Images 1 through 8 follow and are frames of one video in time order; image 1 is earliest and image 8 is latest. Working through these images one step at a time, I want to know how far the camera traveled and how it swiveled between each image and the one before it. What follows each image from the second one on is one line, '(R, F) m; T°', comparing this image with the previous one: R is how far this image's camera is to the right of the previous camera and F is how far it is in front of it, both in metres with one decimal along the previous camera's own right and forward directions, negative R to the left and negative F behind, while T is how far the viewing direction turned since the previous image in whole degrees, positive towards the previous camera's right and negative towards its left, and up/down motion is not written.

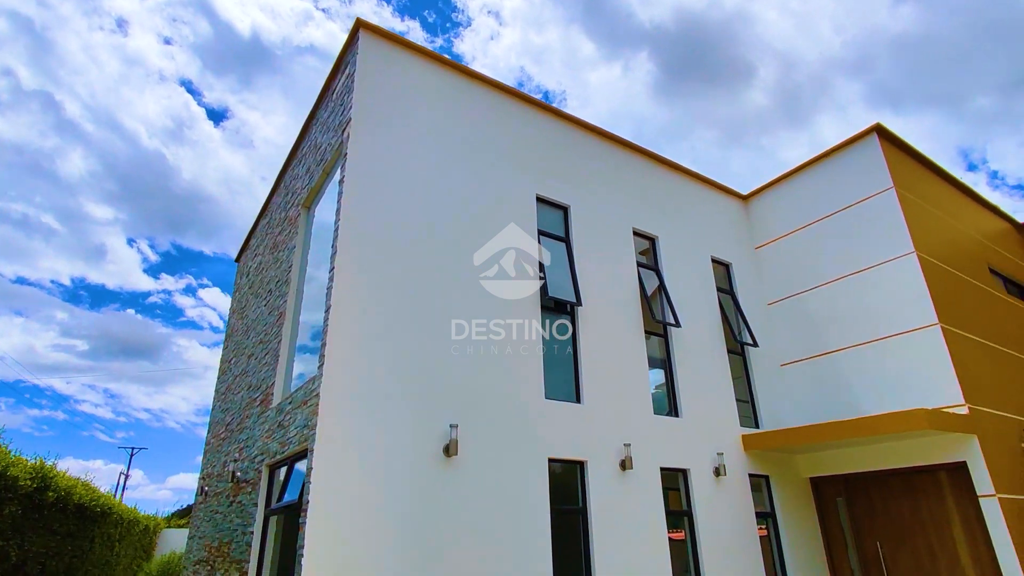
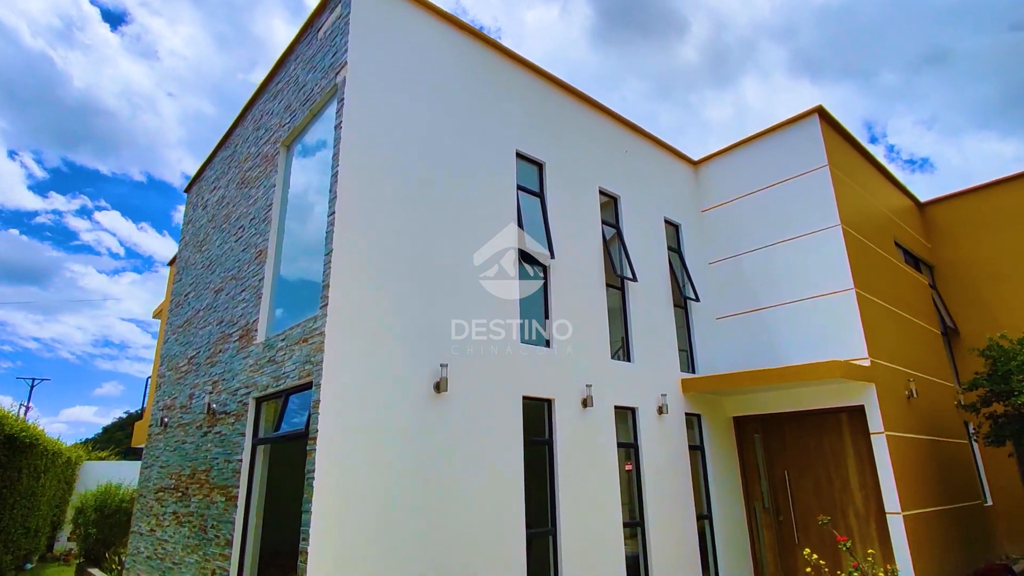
(-0.7, -0.4) m; +8°
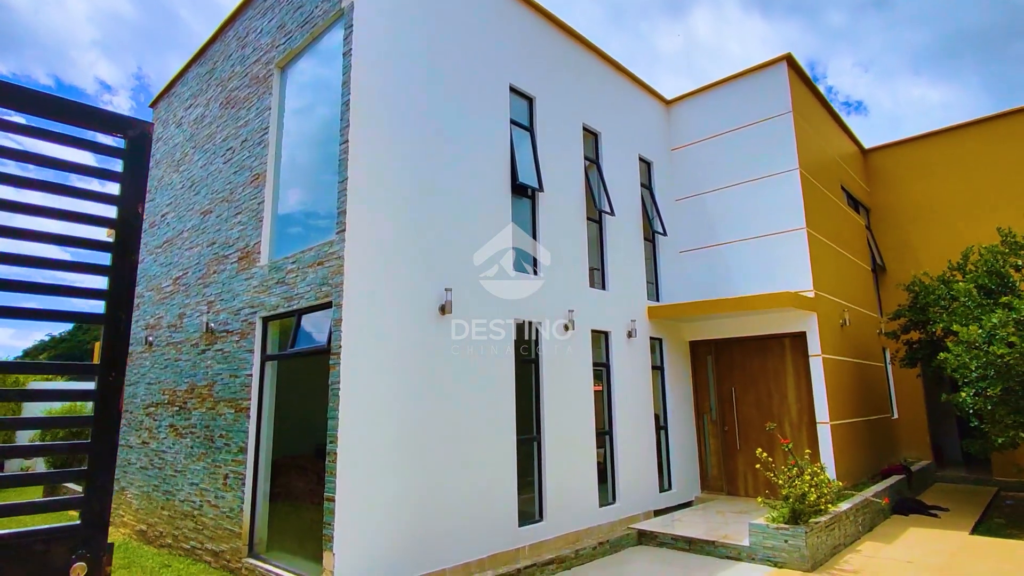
(-0.6, -0.5) m; +6°
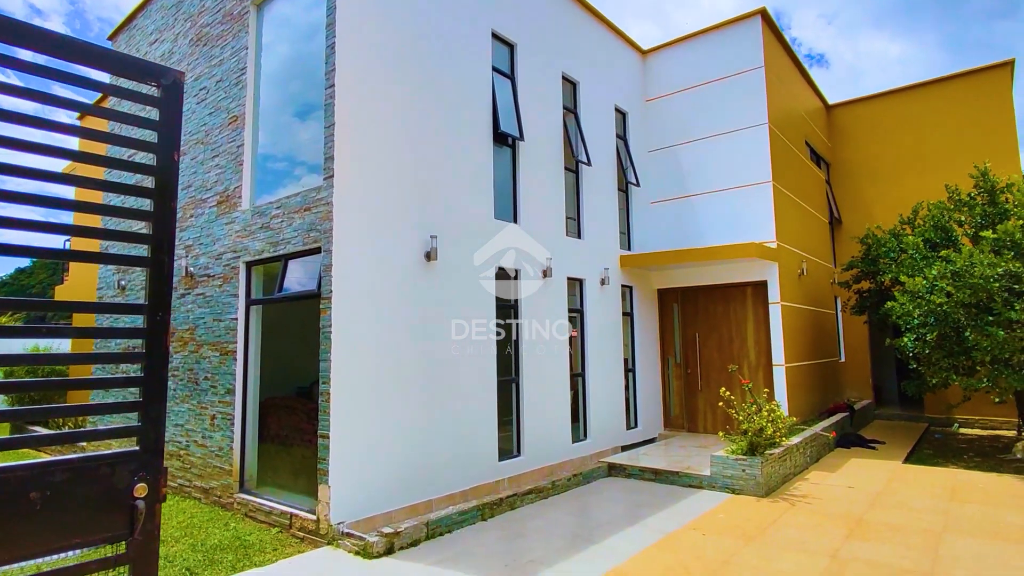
(-0.2, -0.2) m; +4°
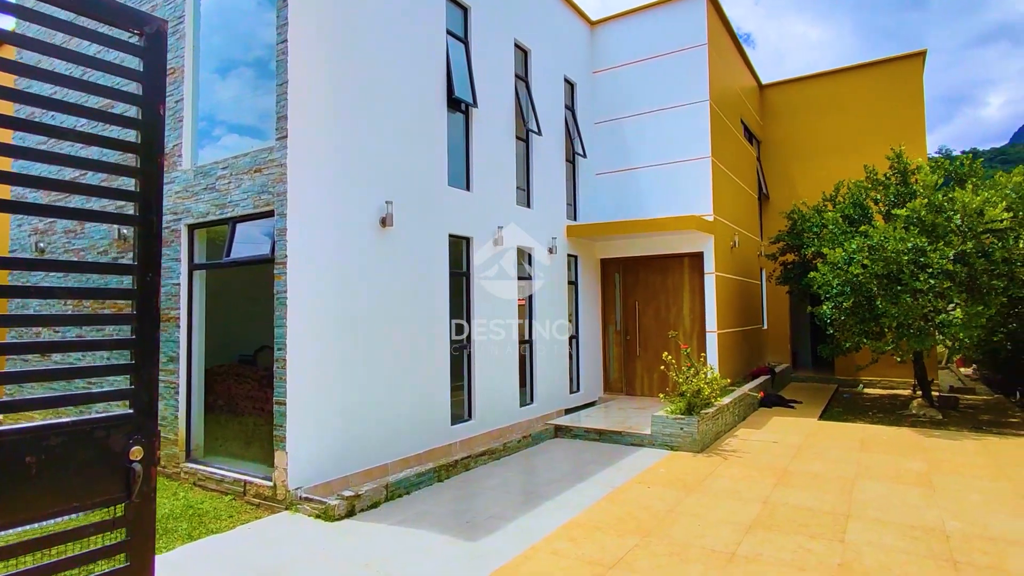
(-0.3, -0.1) m; +7°
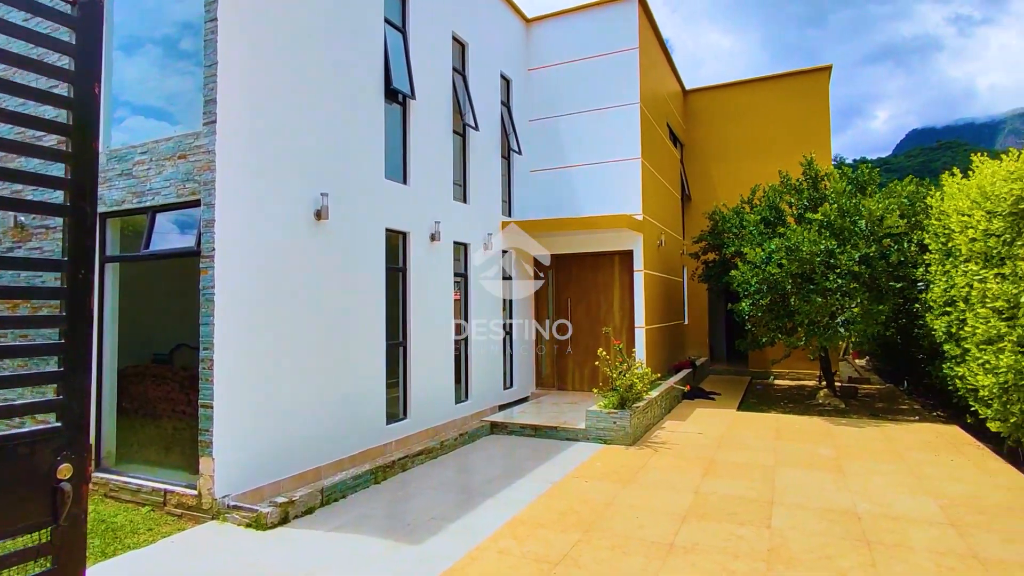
(-0.2, 0.0) m; +7°
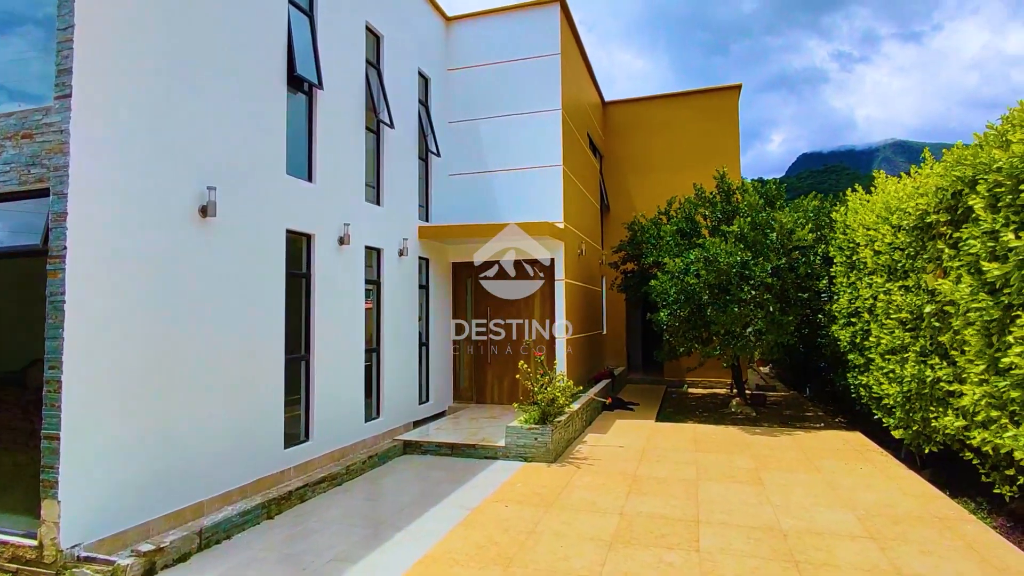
(0.0, +0.5) m; +8°
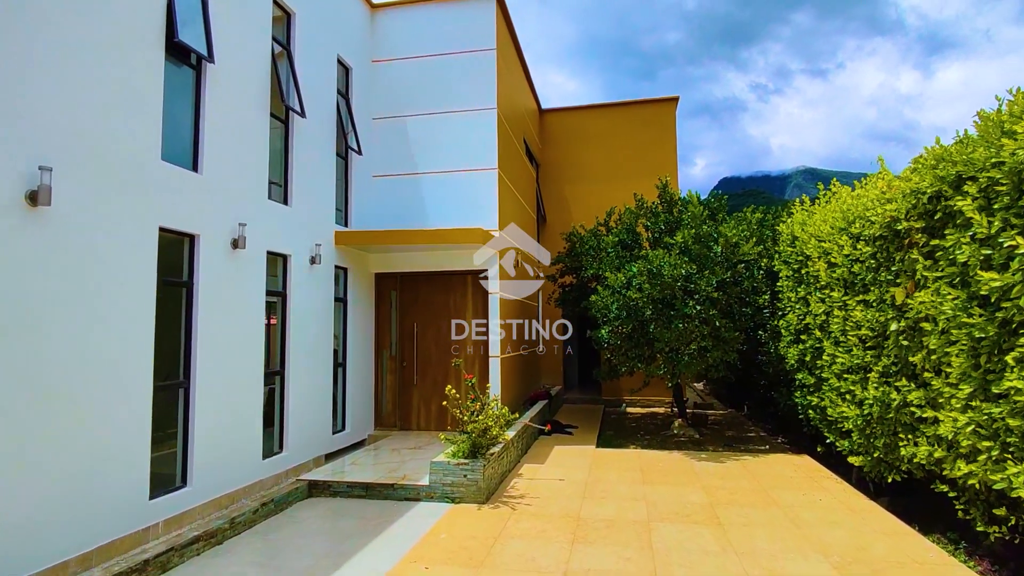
(+0.1, +0.9) m; +6°
